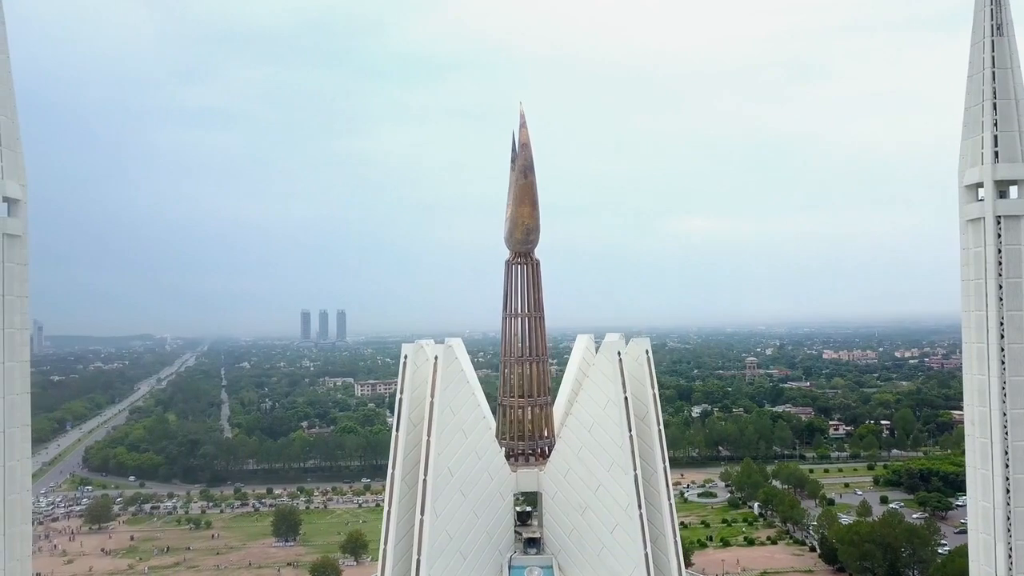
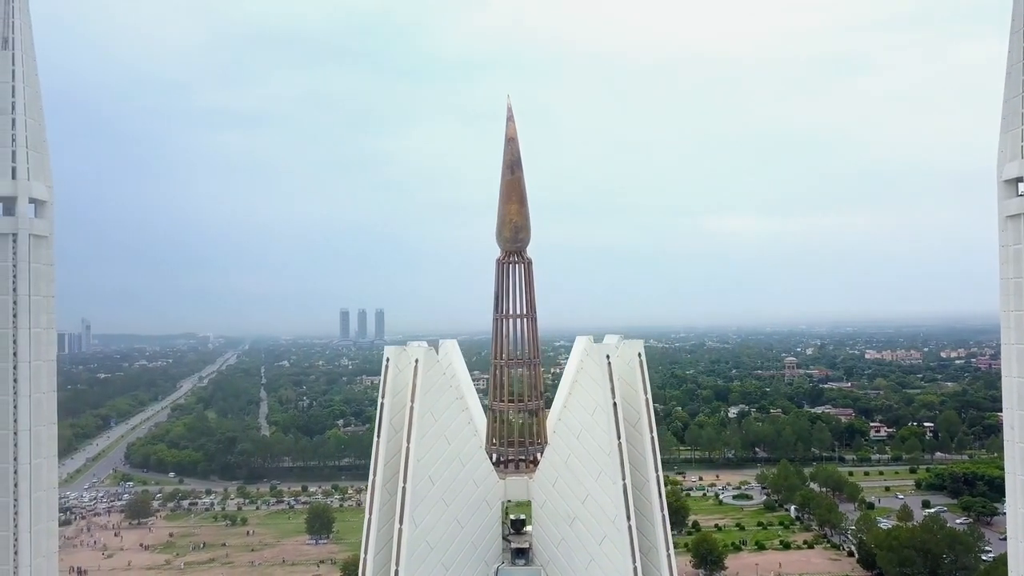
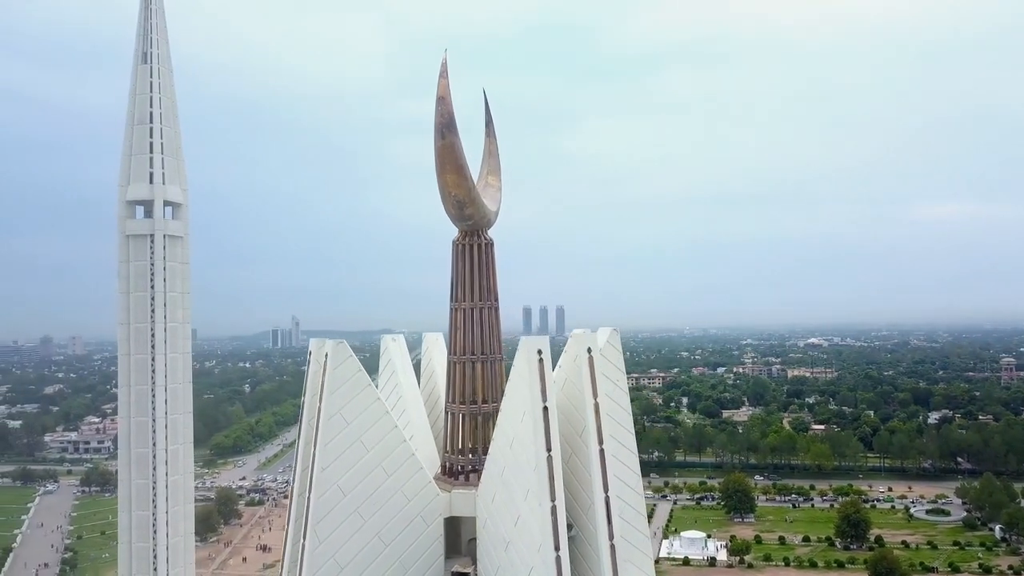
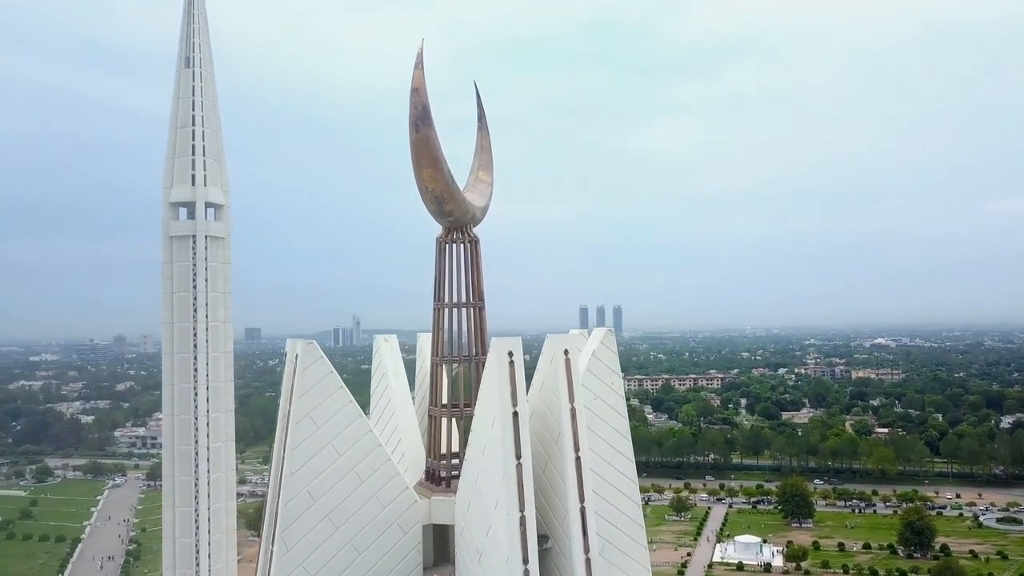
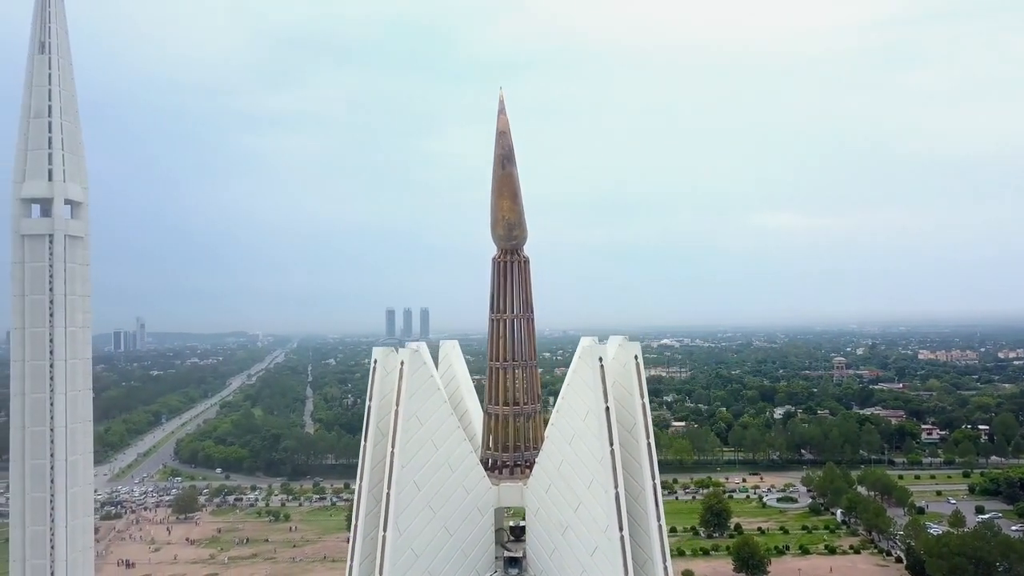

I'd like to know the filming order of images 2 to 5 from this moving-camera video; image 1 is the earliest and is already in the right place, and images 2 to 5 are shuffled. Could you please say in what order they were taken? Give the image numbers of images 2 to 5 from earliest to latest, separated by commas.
2, 5, 3, 4
